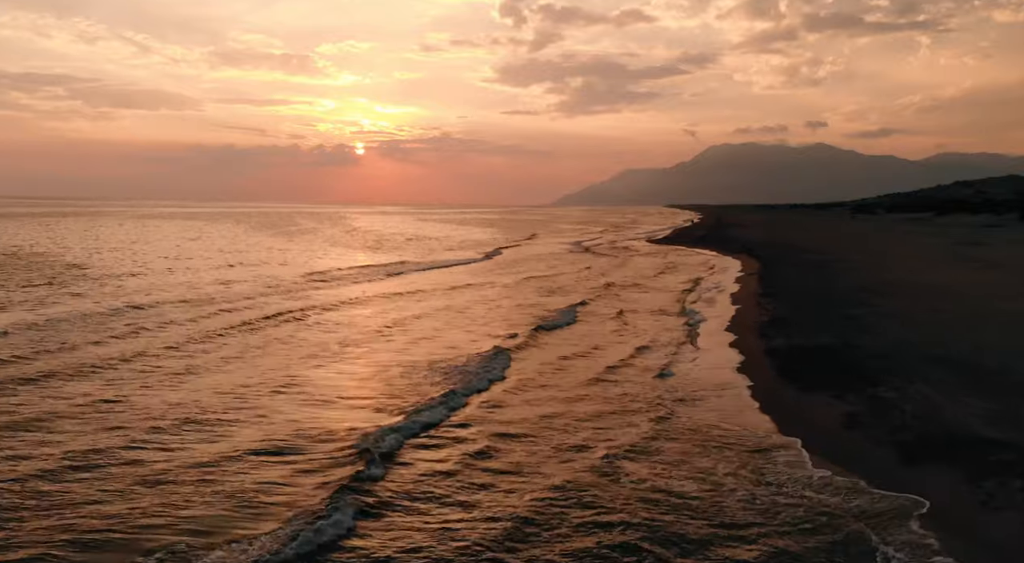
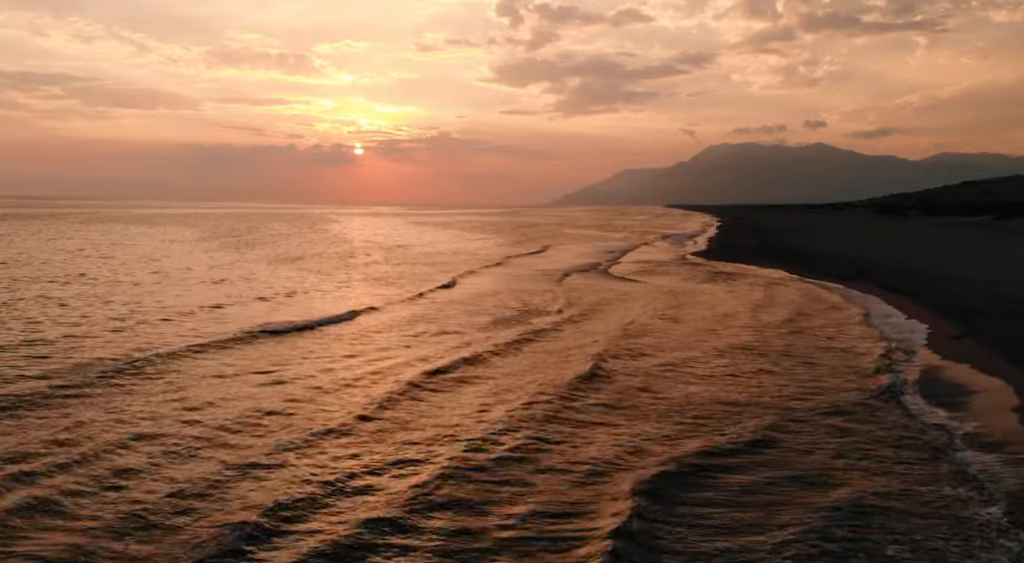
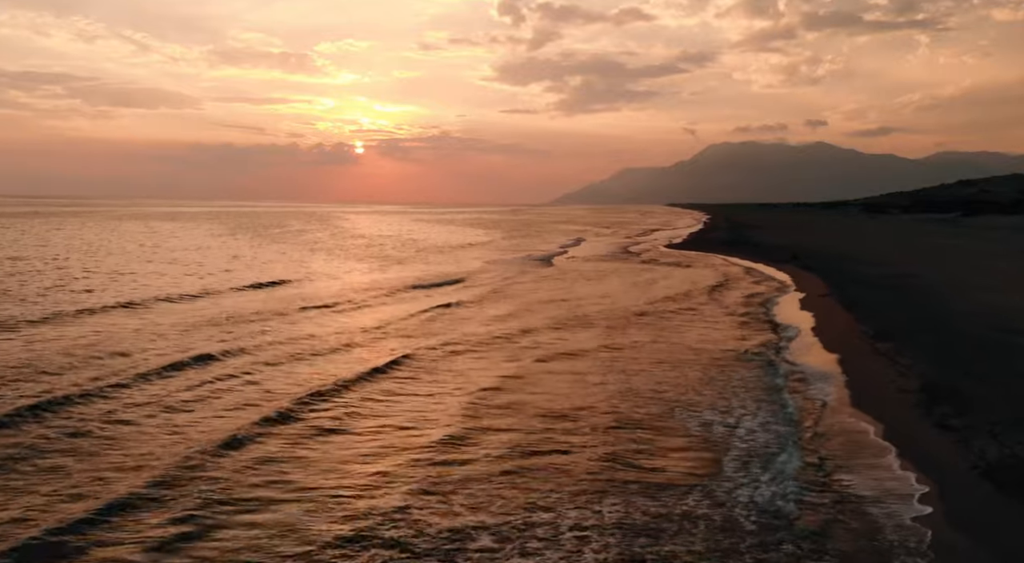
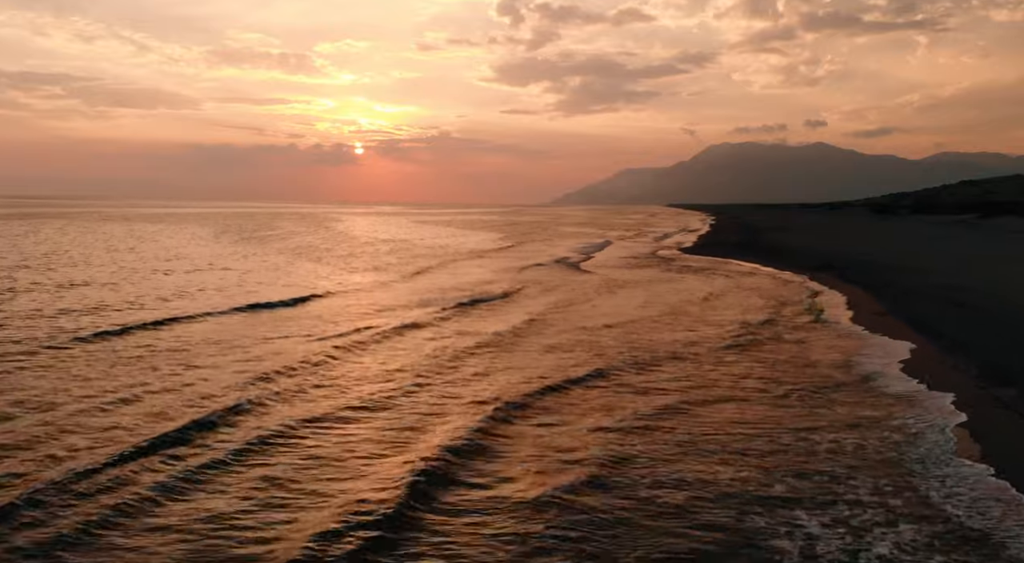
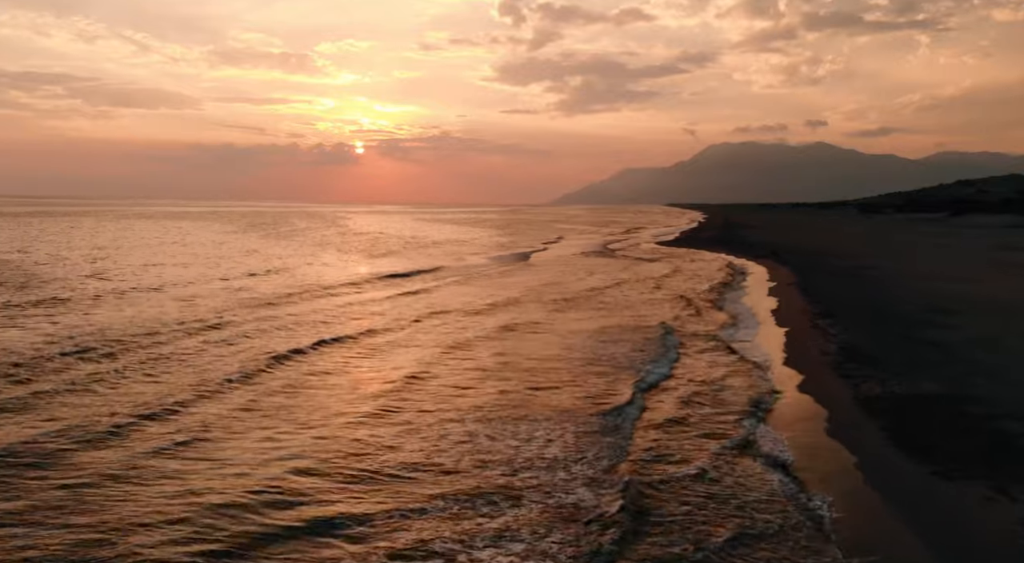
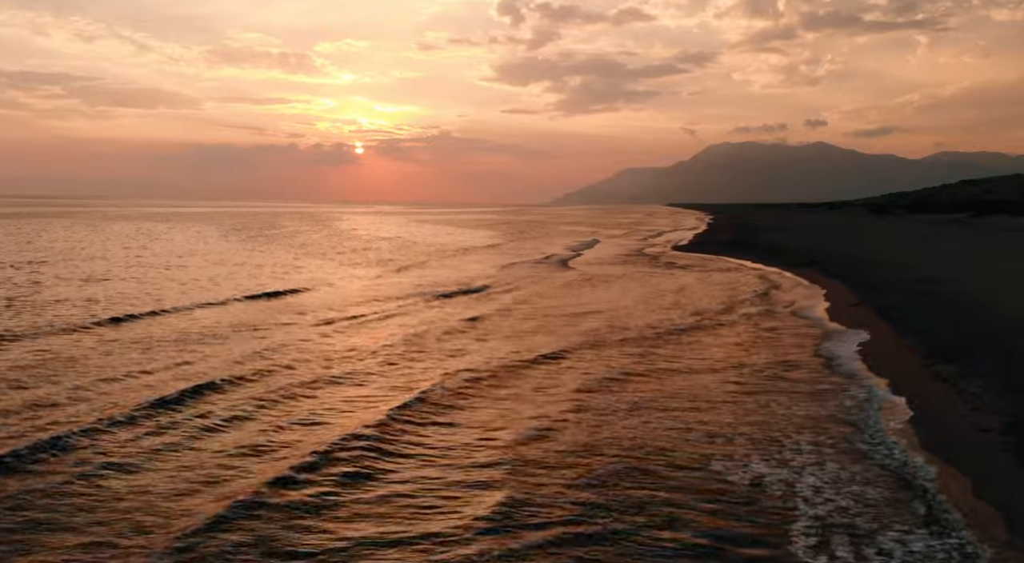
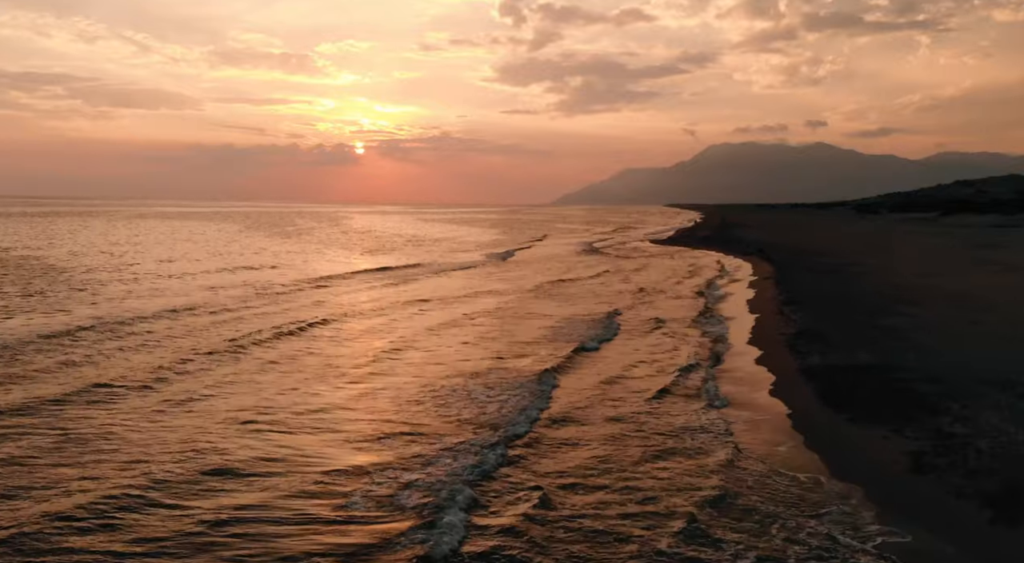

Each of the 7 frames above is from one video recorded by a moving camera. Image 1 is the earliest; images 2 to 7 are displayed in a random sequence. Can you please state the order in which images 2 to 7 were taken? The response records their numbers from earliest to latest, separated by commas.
7, 5, 3, 6, 4, 2
